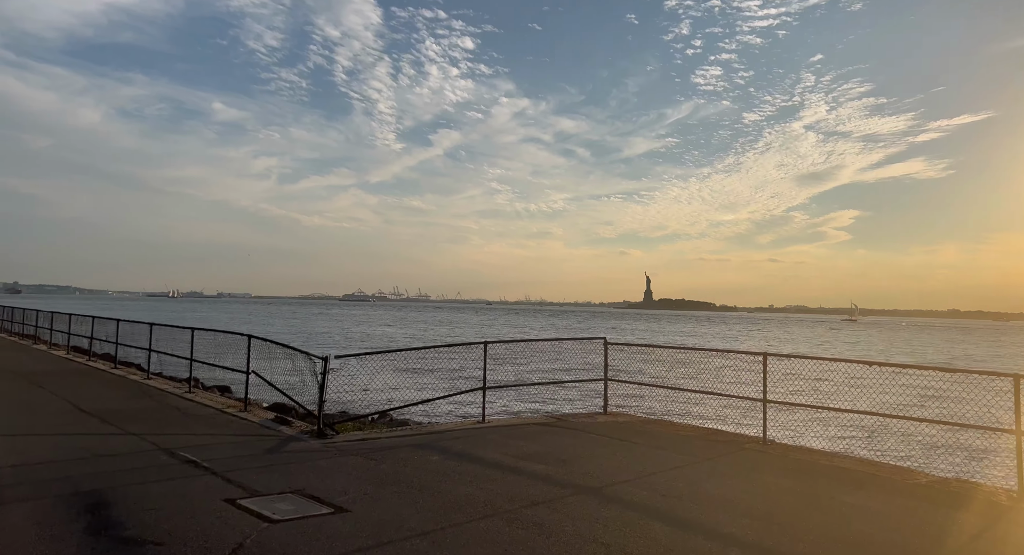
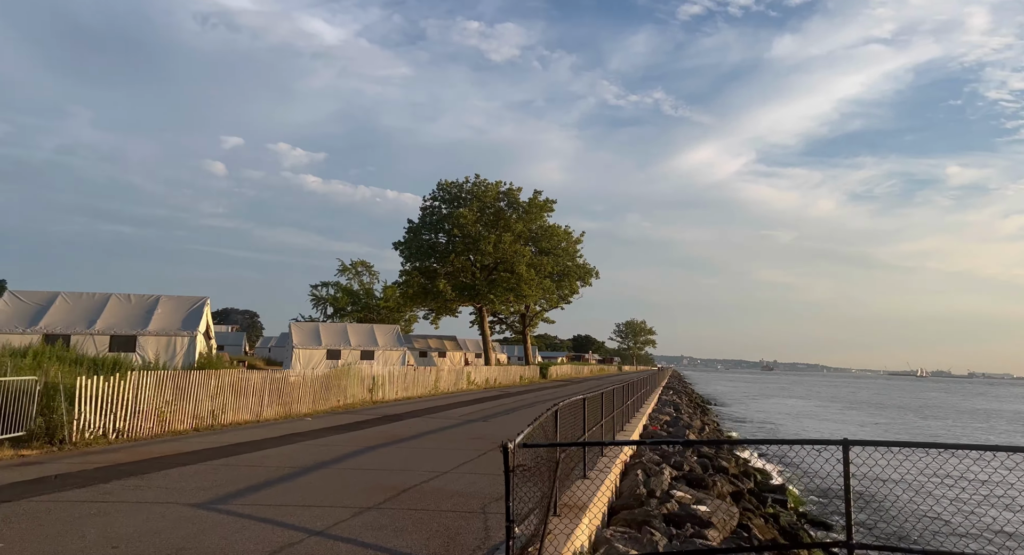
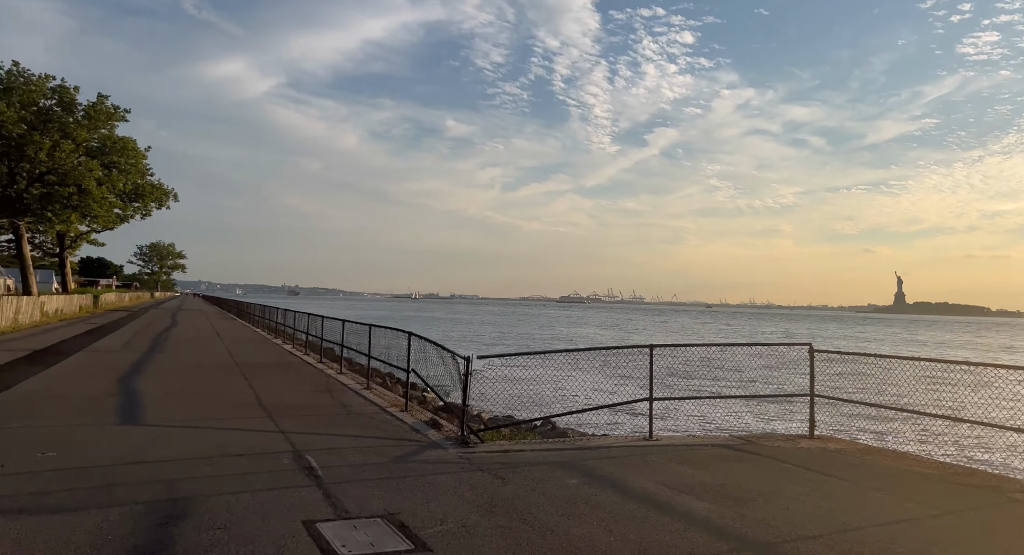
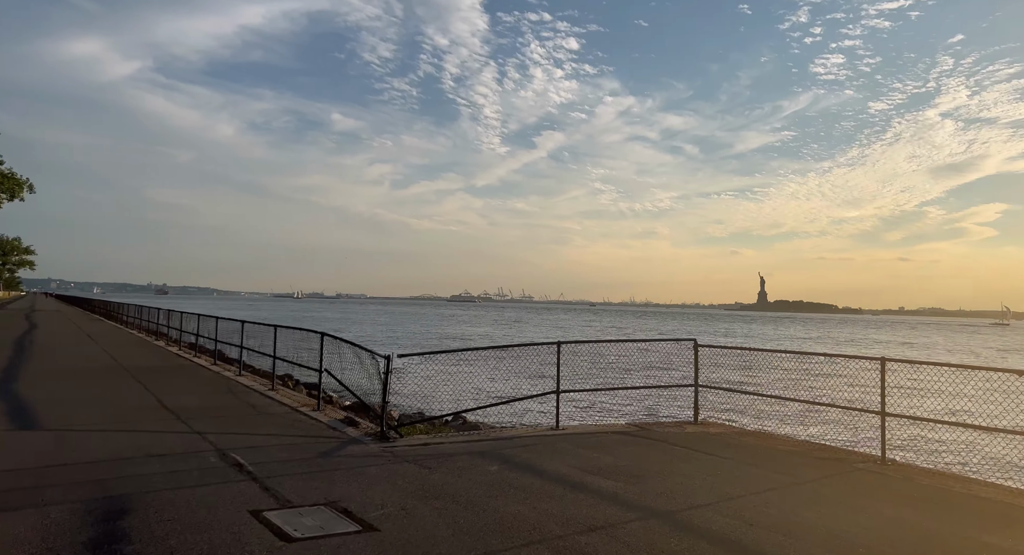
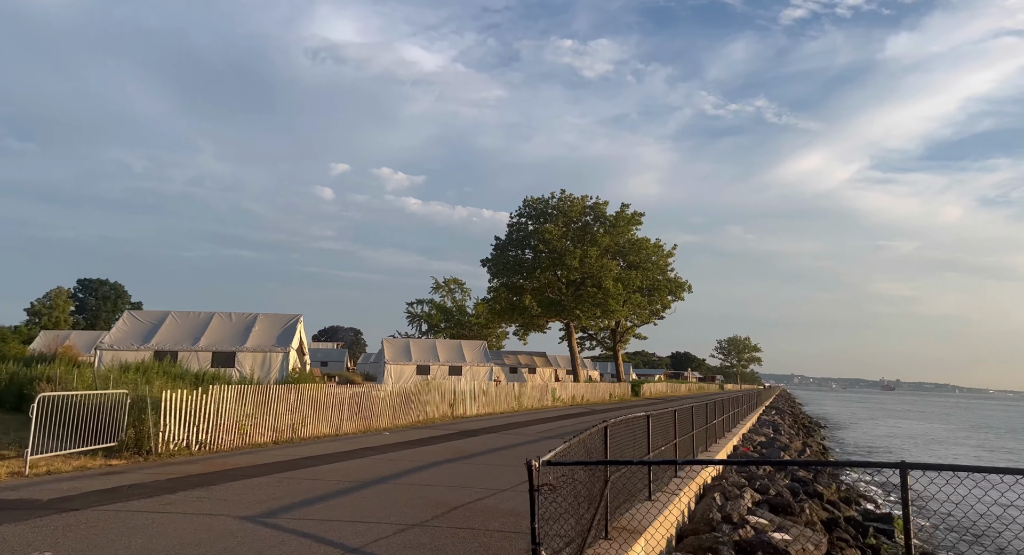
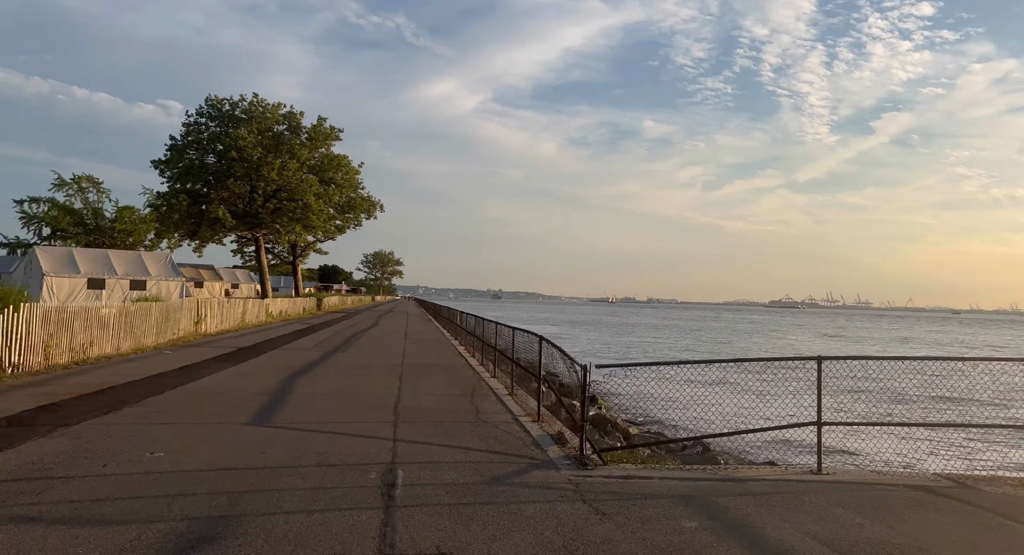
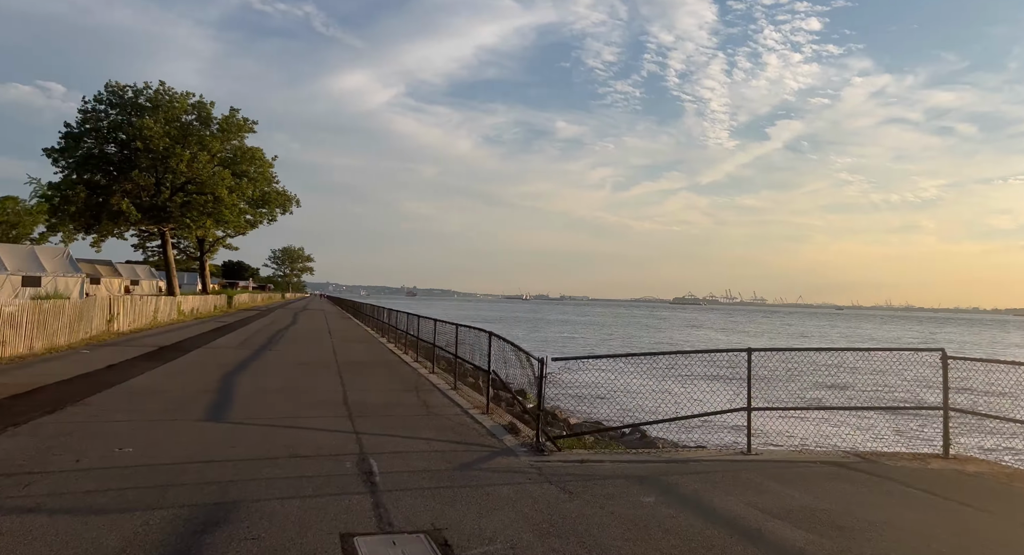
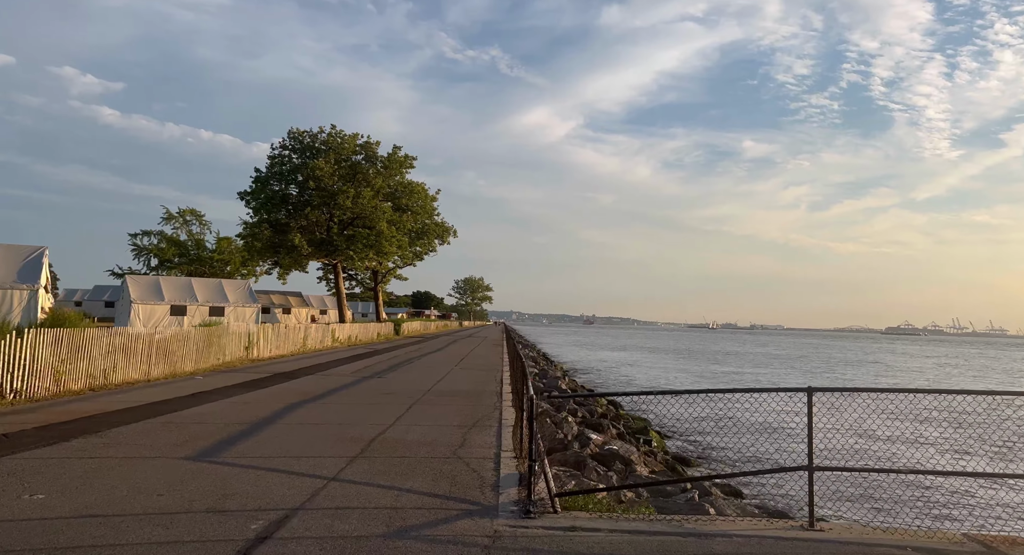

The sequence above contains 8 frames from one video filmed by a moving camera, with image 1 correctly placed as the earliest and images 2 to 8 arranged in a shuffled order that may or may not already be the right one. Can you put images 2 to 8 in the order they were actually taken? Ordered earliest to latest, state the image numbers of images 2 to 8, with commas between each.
4, 3, 7, 6, 8, 2, 5
